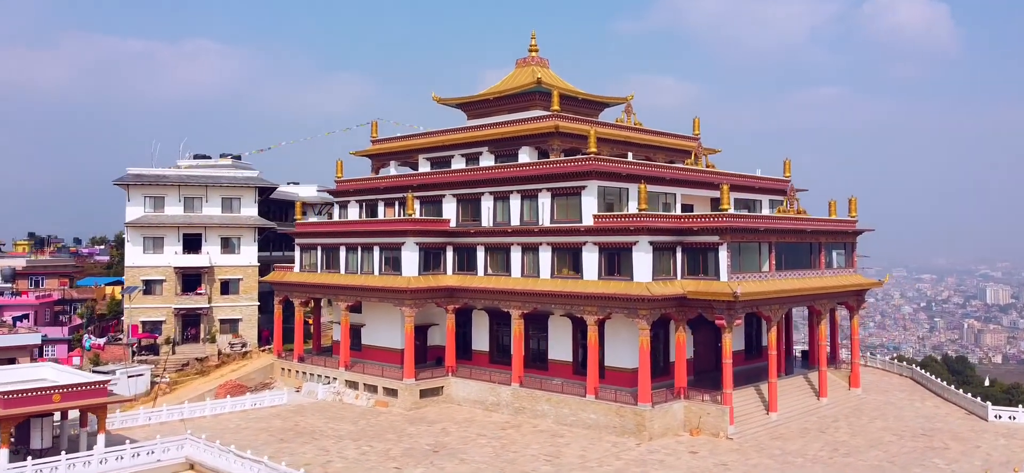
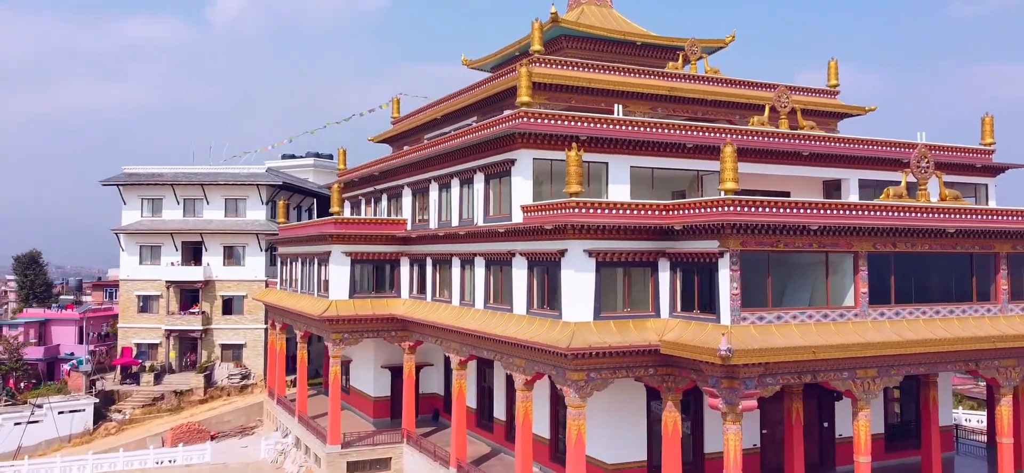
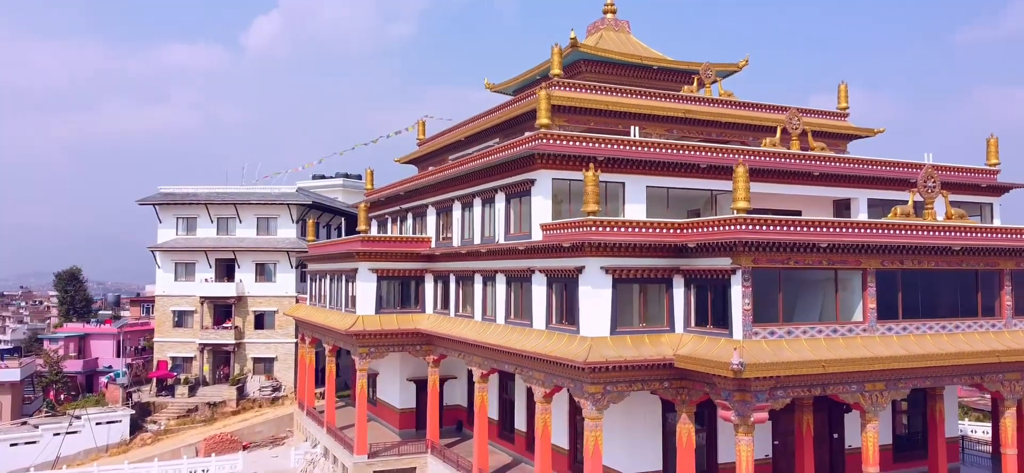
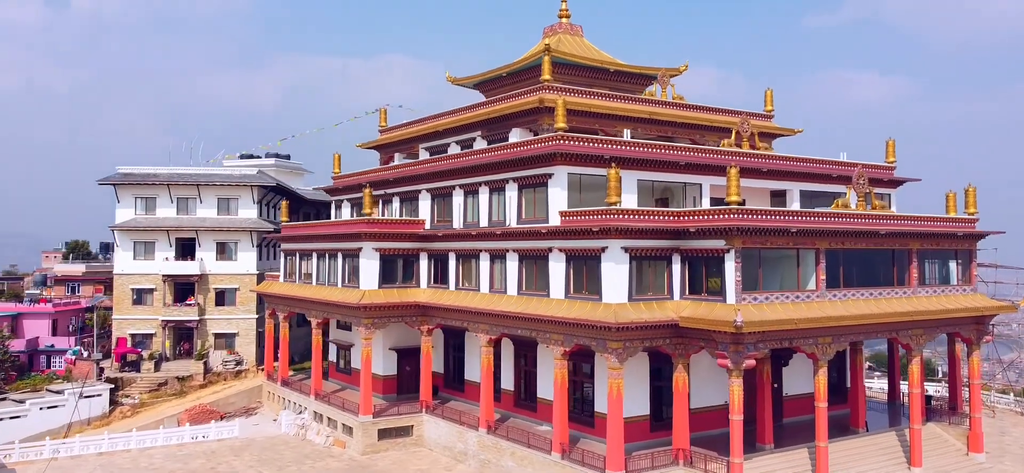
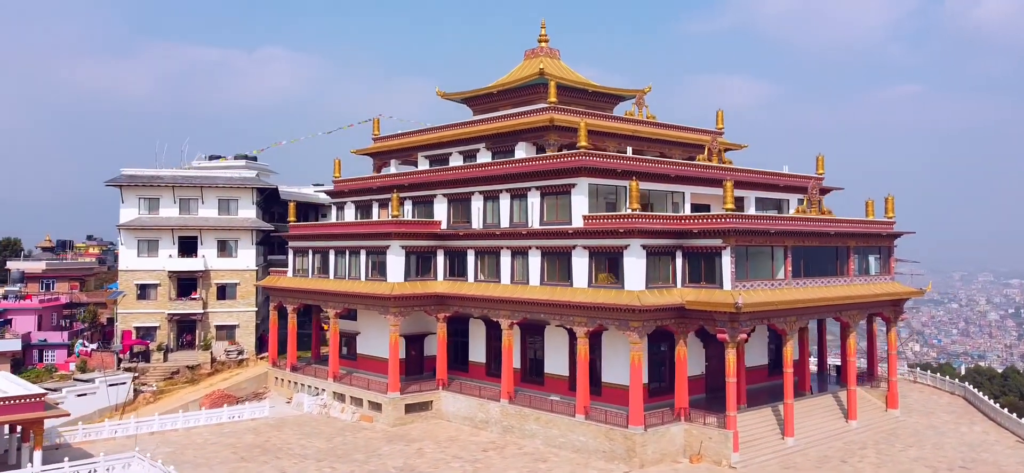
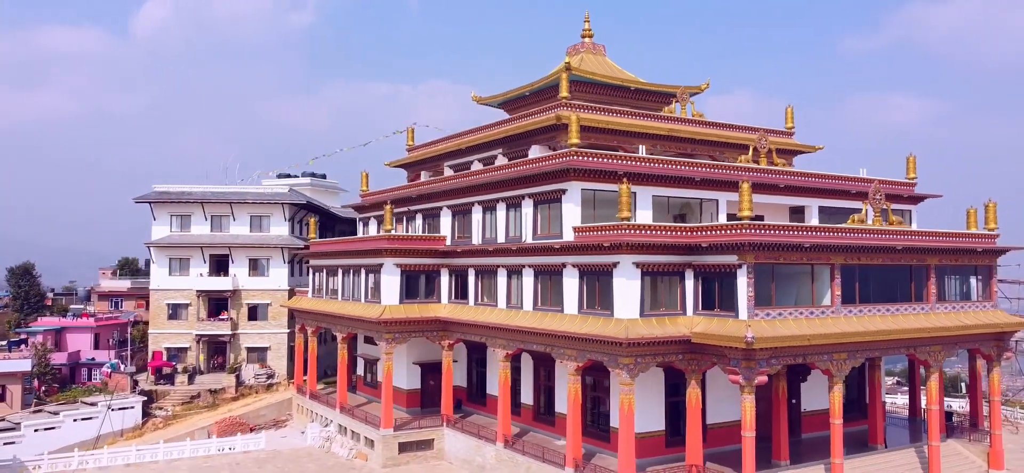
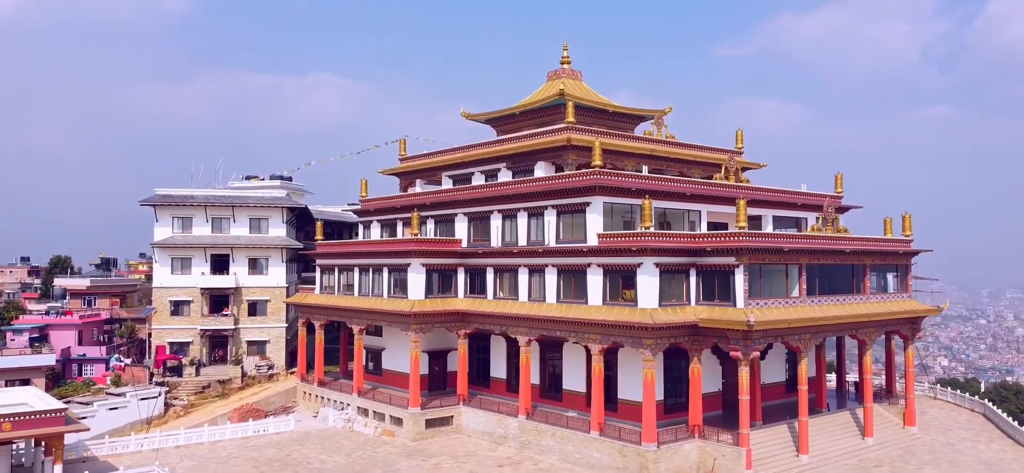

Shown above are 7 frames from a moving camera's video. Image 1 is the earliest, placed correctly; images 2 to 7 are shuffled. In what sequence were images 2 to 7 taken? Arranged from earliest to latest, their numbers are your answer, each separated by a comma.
5, 4, 2, 3, 6, 7
